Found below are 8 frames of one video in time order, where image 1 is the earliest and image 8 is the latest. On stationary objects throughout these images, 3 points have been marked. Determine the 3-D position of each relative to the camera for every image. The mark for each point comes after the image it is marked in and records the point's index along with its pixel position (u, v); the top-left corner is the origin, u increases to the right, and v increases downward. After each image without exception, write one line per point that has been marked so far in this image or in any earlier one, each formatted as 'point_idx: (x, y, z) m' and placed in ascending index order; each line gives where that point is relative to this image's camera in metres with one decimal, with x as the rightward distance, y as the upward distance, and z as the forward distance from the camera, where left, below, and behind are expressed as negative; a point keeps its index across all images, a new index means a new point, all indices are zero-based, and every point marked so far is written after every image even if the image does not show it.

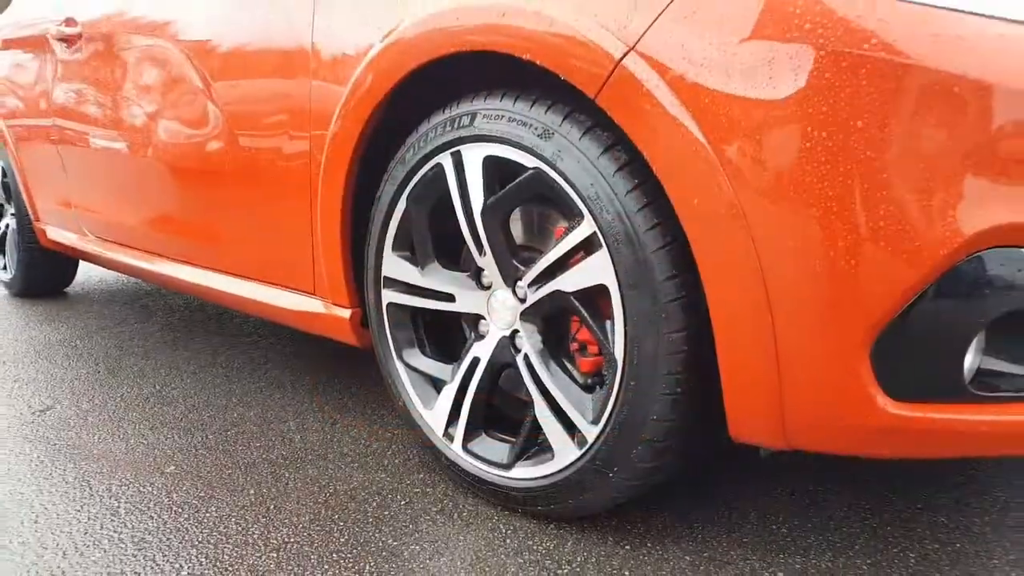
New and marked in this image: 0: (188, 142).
0: (-0.9, +0.4, +2.0) m
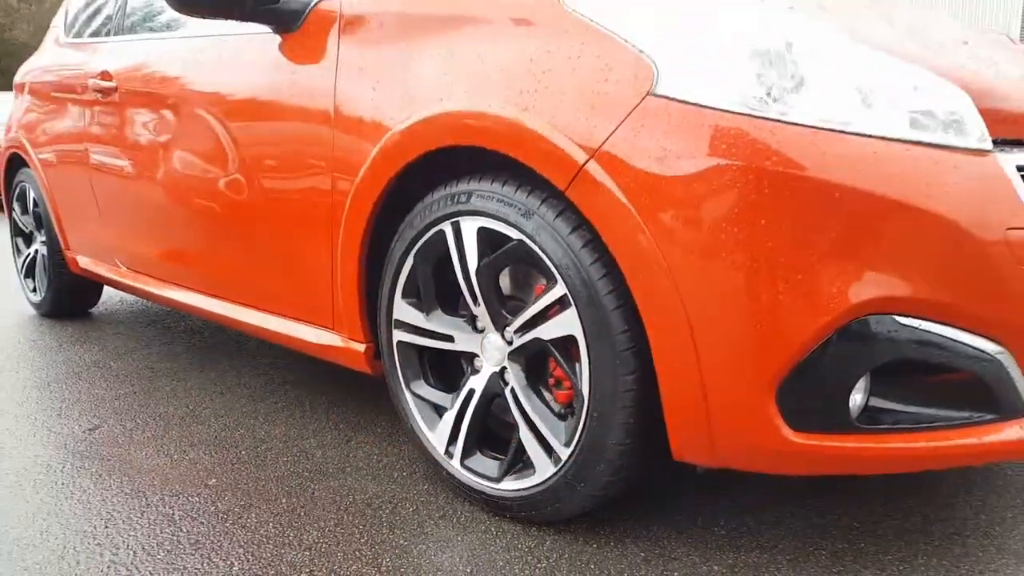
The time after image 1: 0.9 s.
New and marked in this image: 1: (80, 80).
0: (-0.9, +0.3, +2.3) m
1: (-1.8, +0.8, +3.1) m
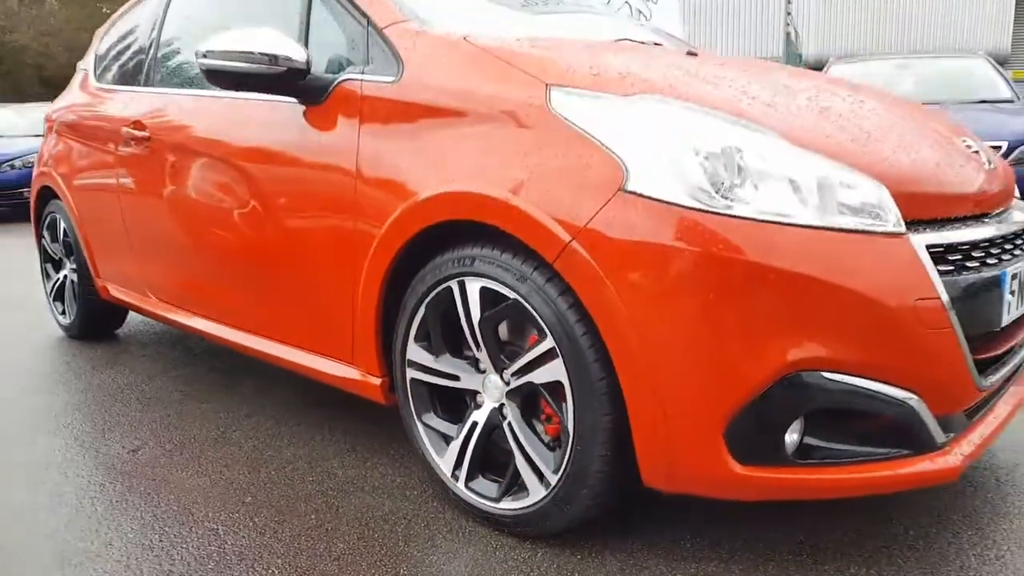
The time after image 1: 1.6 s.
0: (-0.9, +0.2, +2.6) m
1: (-1.8, +0.7, +3.4) m
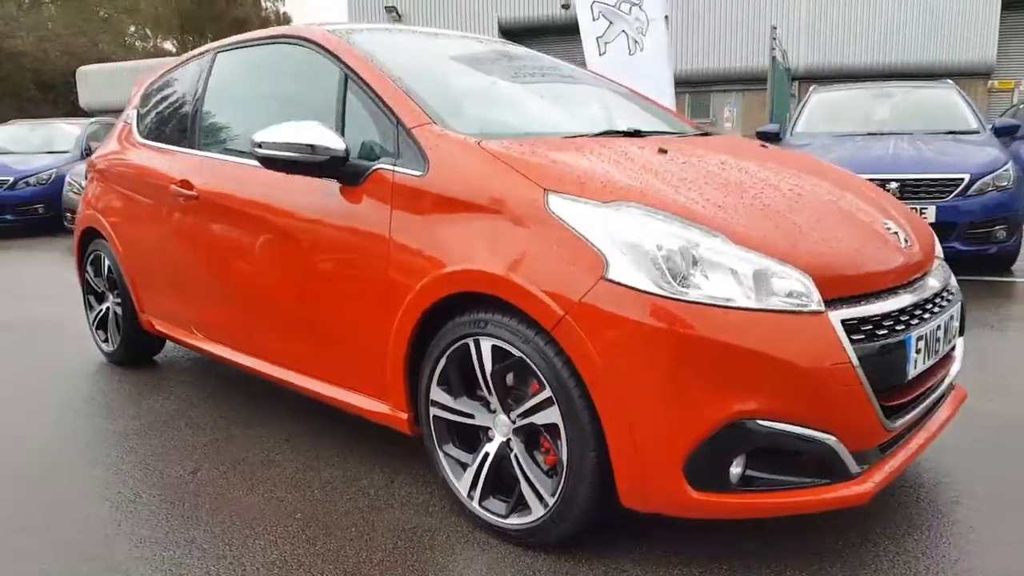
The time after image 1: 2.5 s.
0: (-0.9, 0.0, +3.0) m
1: (-1.8, +0.6, +3.8) m
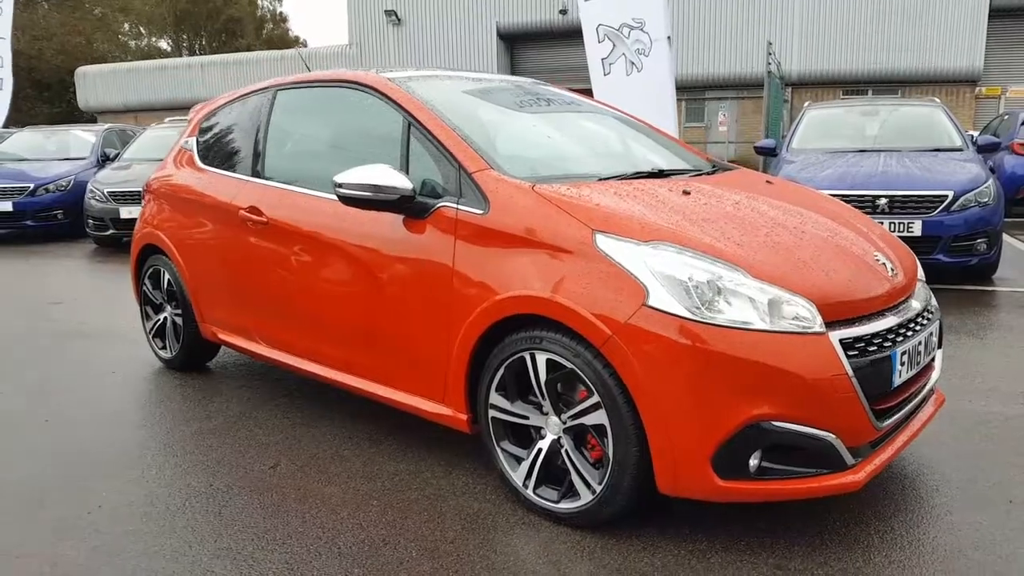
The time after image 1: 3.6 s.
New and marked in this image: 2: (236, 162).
0: (-0.7, -0.1, +3.5) m
1: (-1.6, +0.5, +4.2) m
2: (-1.5, +0.7, +4.3) m
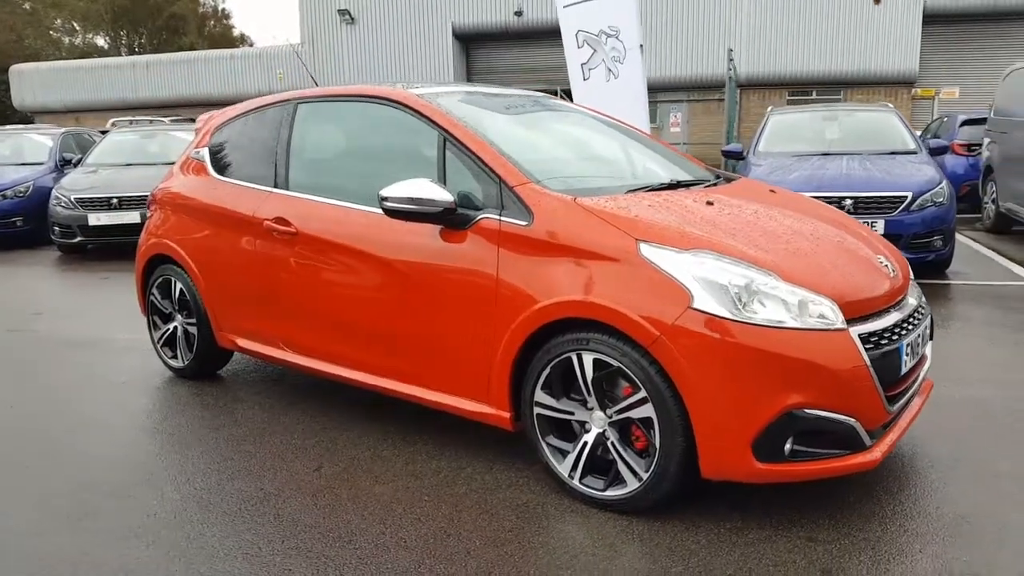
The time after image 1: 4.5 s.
0: (-0.6, -0.1, +3.6) m
1: (-1.5, +0.4, +4.3) m
2: (-1.4, +0.6, +4.4) m
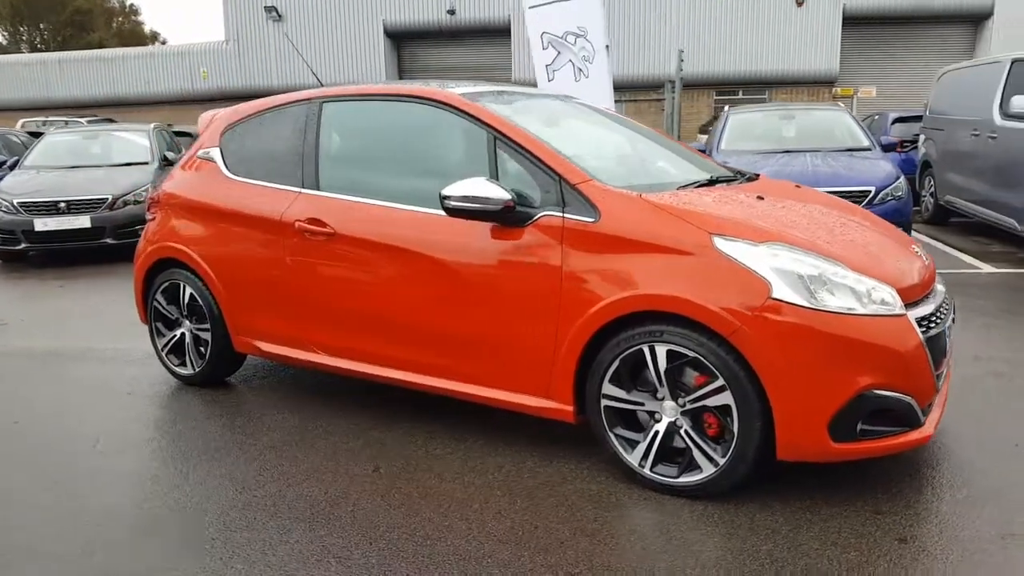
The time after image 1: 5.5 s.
0: (-0.3, -0.1, +3.6) m
1: (-1.4, +0.4, +4.3) m
2: (-1.3, +0.6, +4.3) m
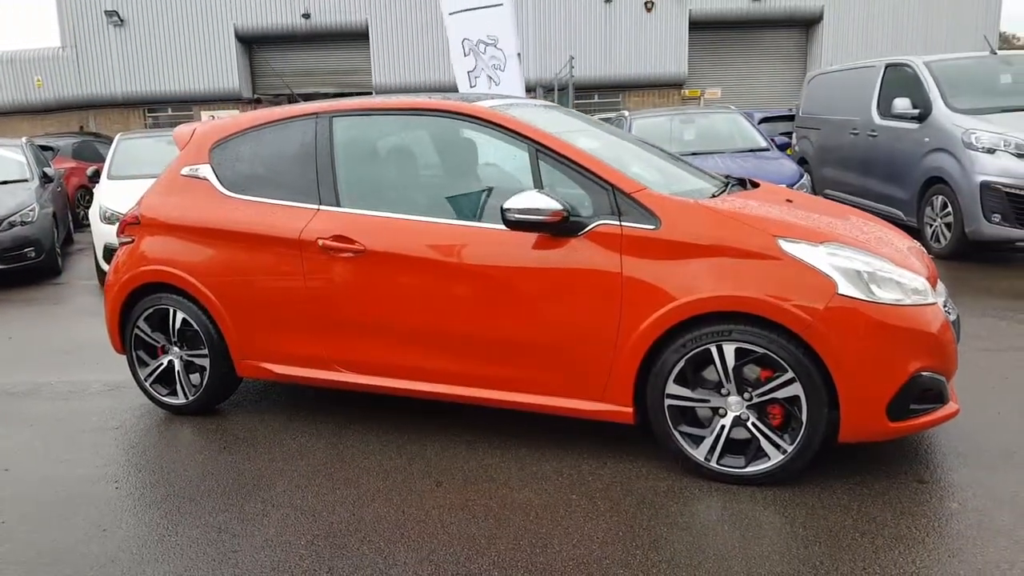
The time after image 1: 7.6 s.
0: (-0.1, -0.2, +3.6) m
1: (-1.3, +0.3, +4.0) m
2: (-1.2, +0.5, +4.1) m
